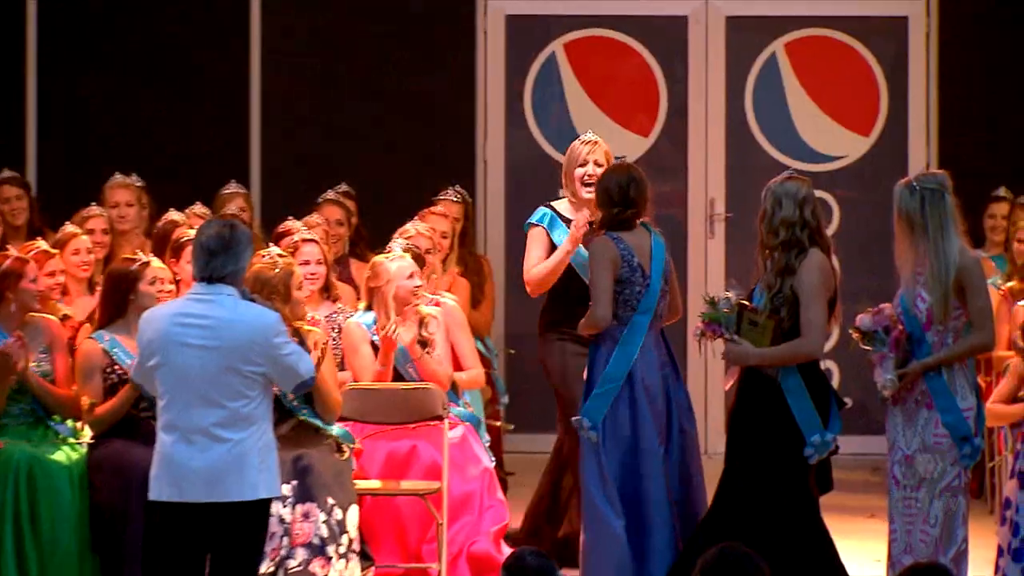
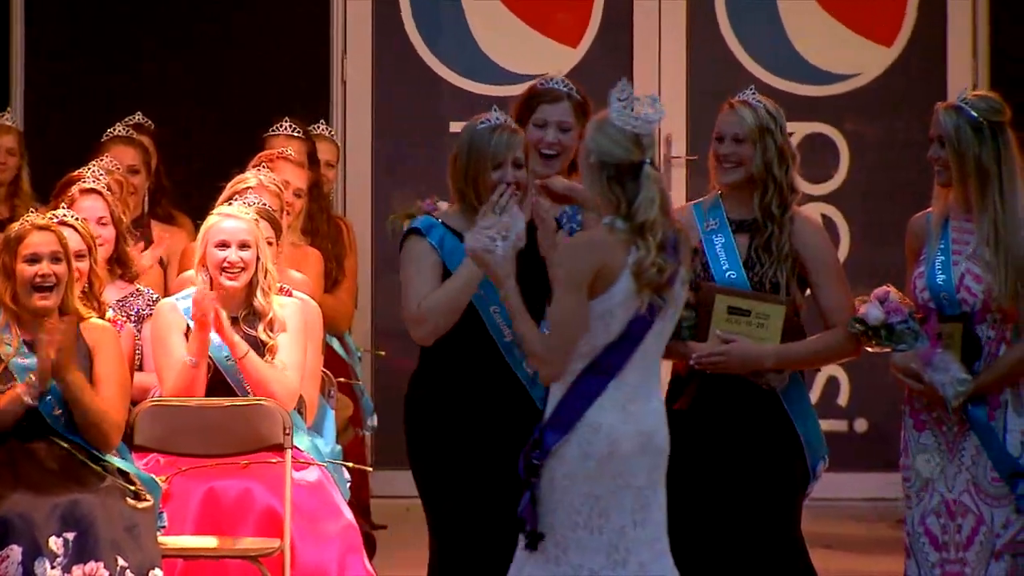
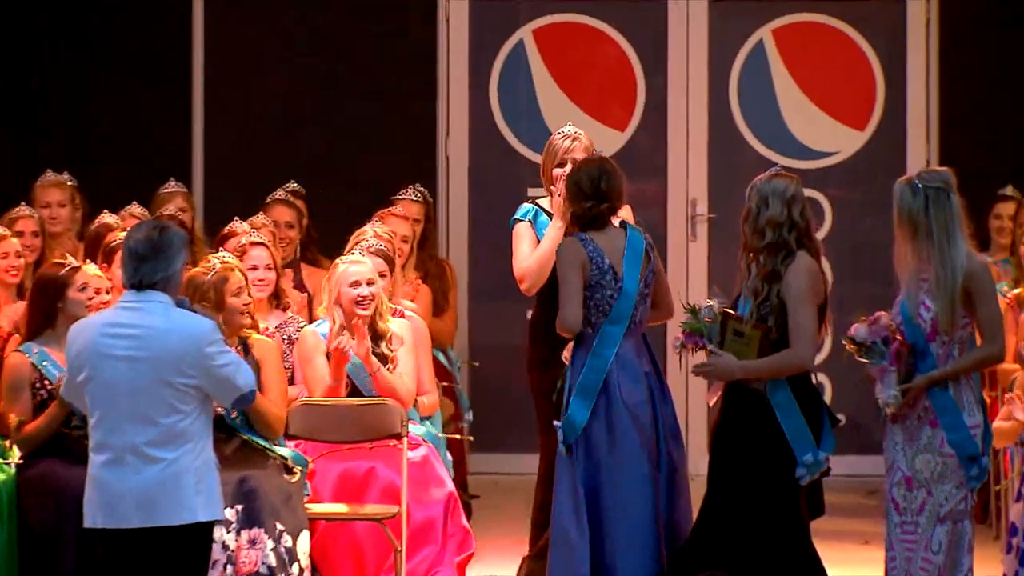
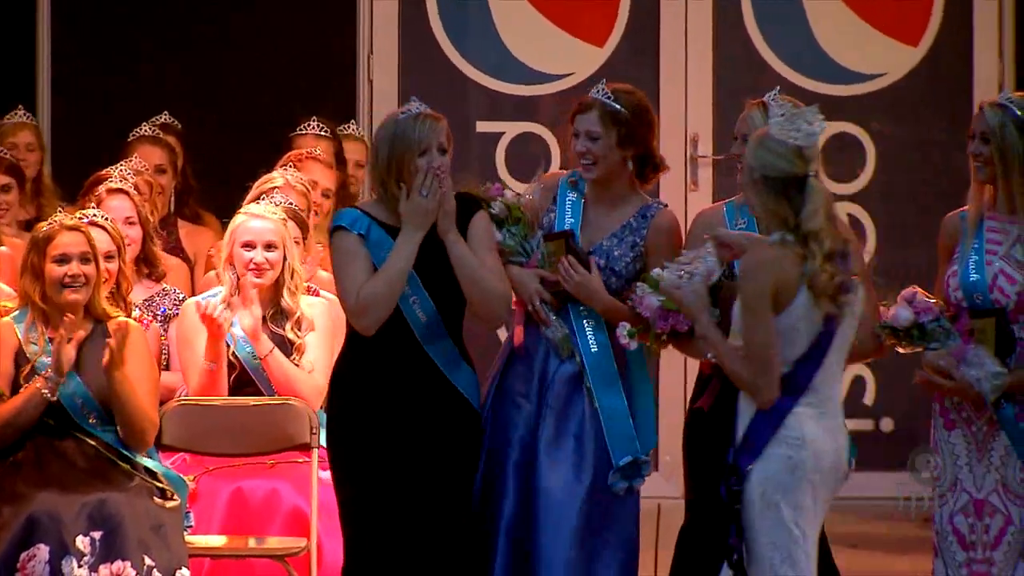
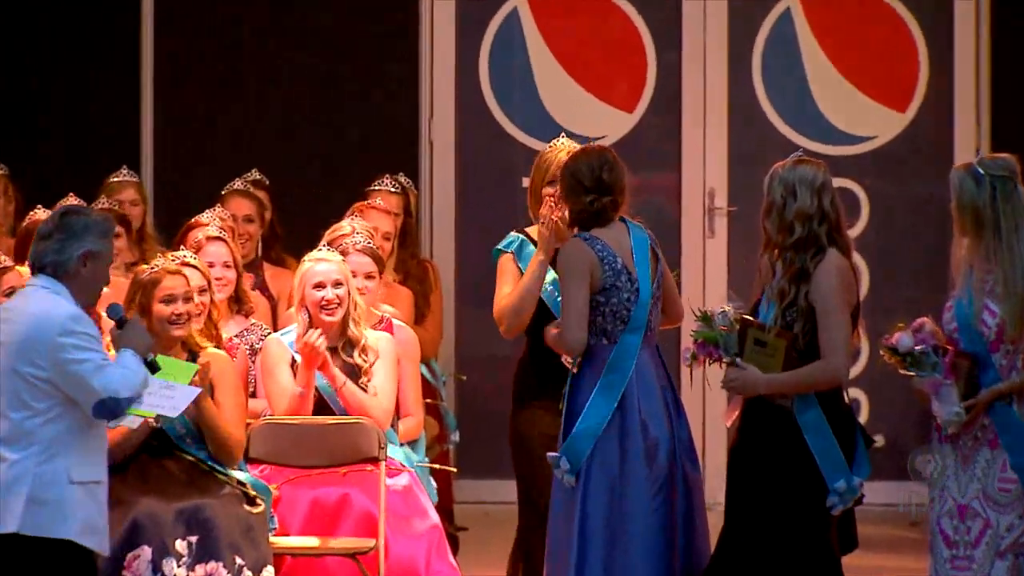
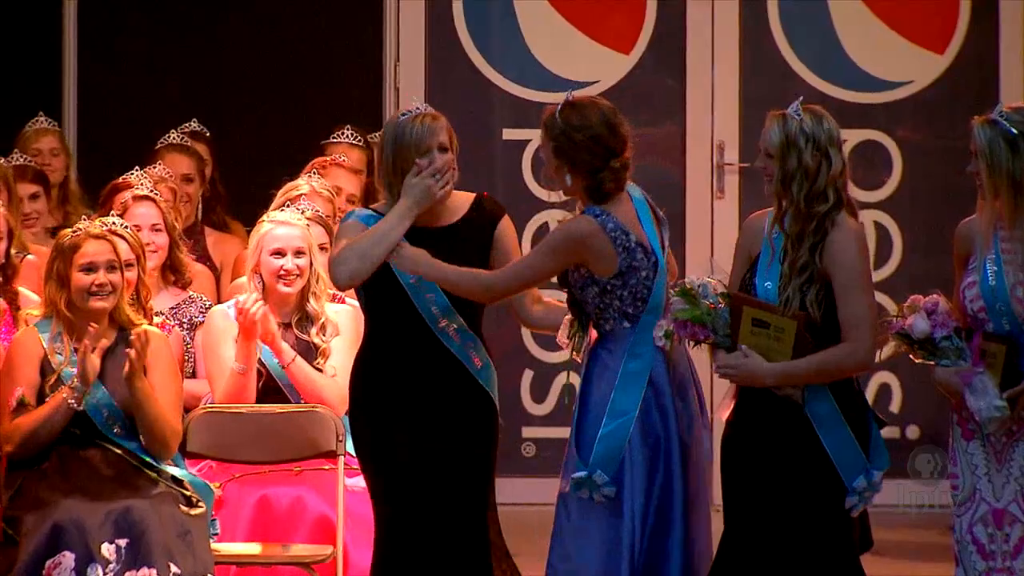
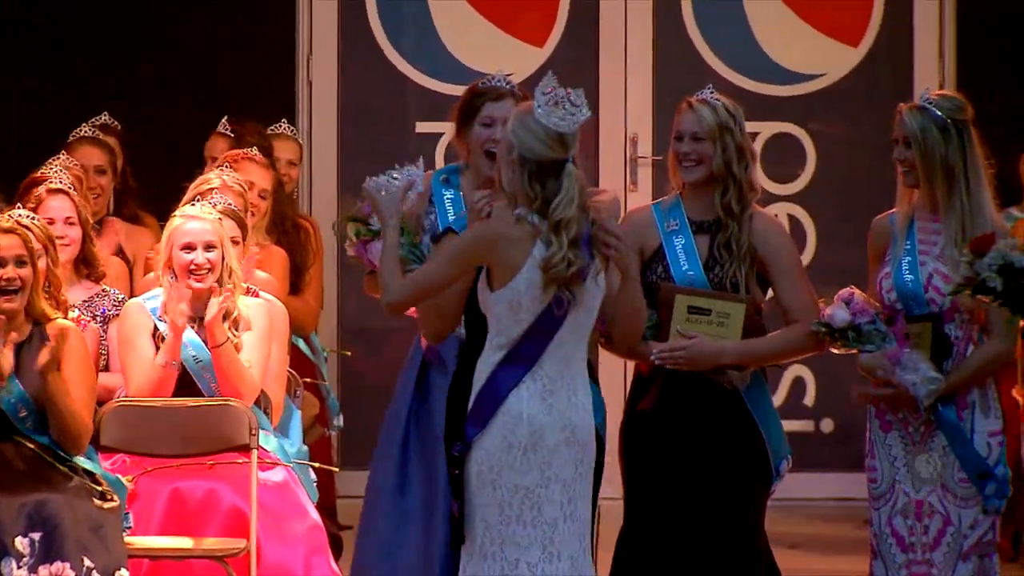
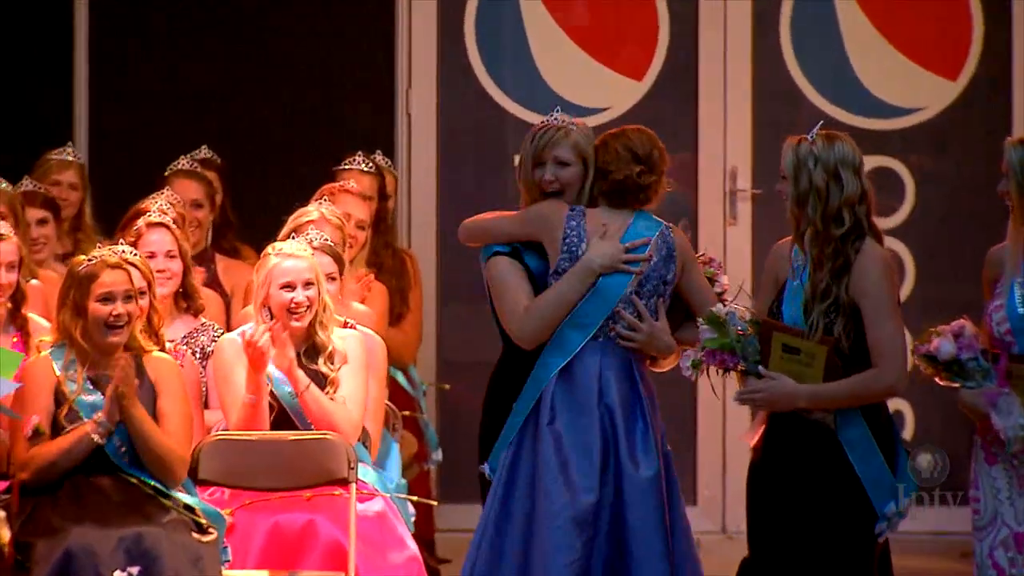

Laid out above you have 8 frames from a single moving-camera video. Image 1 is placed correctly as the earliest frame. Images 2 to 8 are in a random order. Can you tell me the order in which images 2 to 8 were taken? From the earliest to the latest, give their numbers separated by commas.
3, 5, 8, 6, 4, 2, 7
